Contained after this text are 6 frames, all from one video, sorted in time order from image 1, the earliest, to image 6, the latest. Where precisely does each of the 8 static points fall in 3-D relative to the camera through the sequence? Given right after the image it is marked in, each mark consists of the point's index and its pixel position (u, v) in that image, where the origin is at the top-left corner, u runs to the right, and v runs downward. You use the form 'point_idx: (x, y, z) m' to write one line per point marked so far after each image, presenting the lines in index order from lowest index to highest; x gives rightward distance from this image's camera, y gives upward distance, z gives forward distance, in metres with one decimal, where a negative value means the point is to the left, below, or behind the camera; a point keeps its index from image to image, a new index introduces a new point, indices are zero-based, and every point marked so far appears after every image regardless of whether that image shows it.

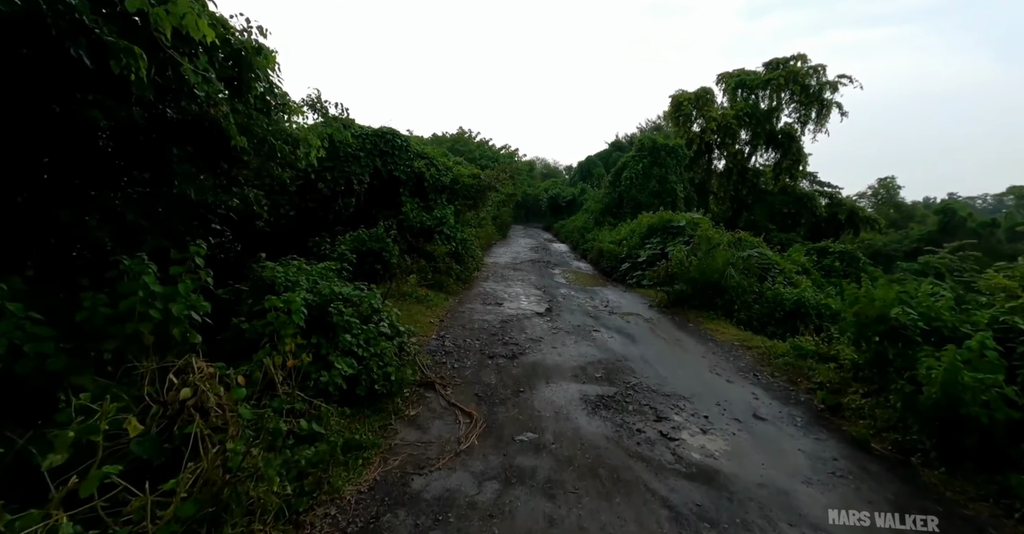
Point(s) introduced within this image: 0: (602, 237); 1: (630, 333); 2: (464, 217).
0: (+3.3, +1.1, +16.0) m
1: (+1.6, -0.9, +5.8) m
2: (-1.0, +1.1, +9.5) m
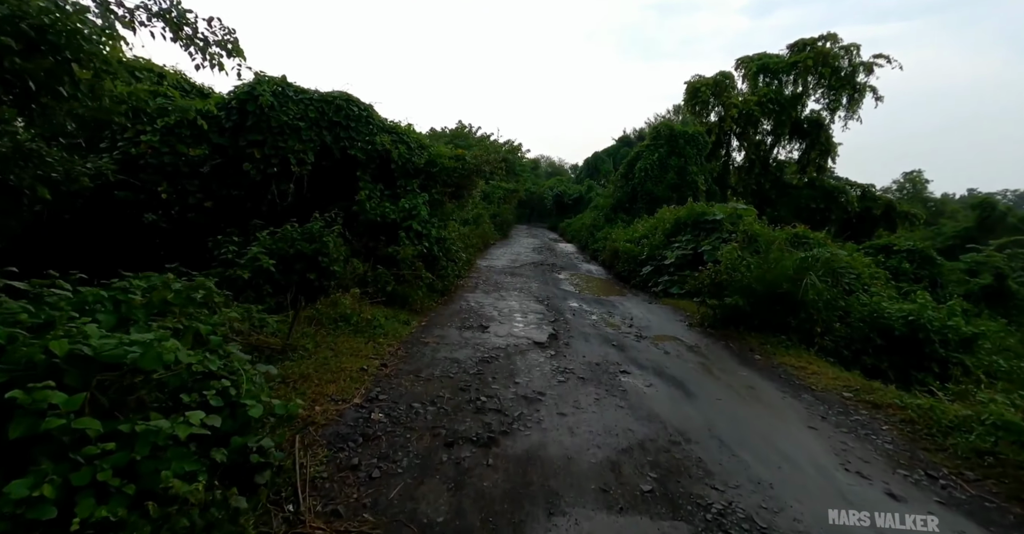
0: (+3.3, +1.0, +14.0) m
1: (+1.4, -1.0, +3.8) m
2: (-1.1, +1.0, +7.6) m
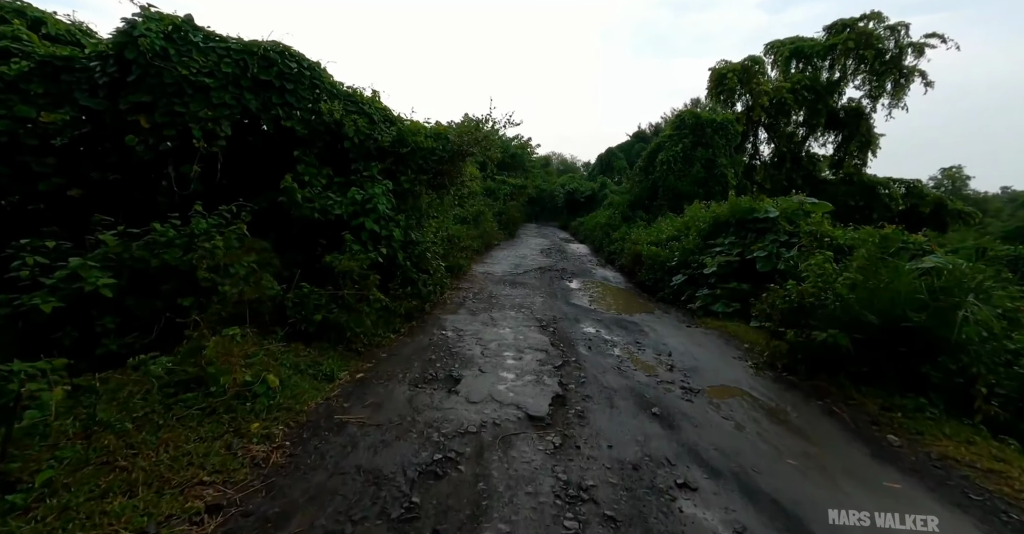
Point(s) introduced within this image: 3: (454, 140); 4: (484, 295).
0: (+3.4, +0.9, +12.2) m
1: (+1.3, -1.1, +2.1) m
2: (-1.1, +0.8, +5.9) m
3: (-0.8, +1.7, +5.8) m
4: (-0.5, -0.5, +6.8) m
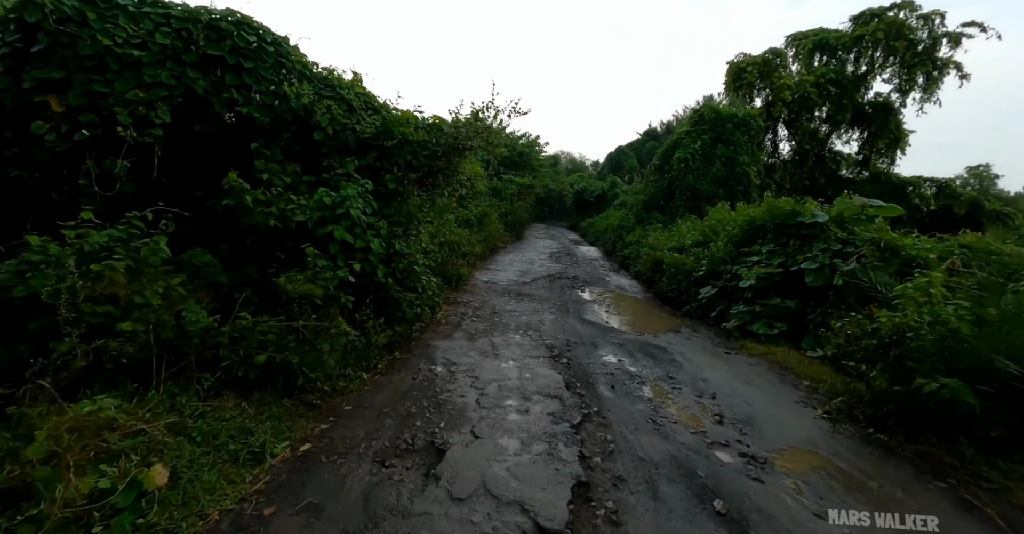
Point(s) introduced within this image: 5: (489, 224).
0: (+3.6, +0.7, +11.3) m
1: (+1.3, -1.3, +1.2) m
2: (-1.1, +0.7, +5.0) m
3: (-0.7, +1.5, +4.9) m
4: (-0.4, -0.6, +6.0) m
5: (-0.7, +1.3, +13.4) m
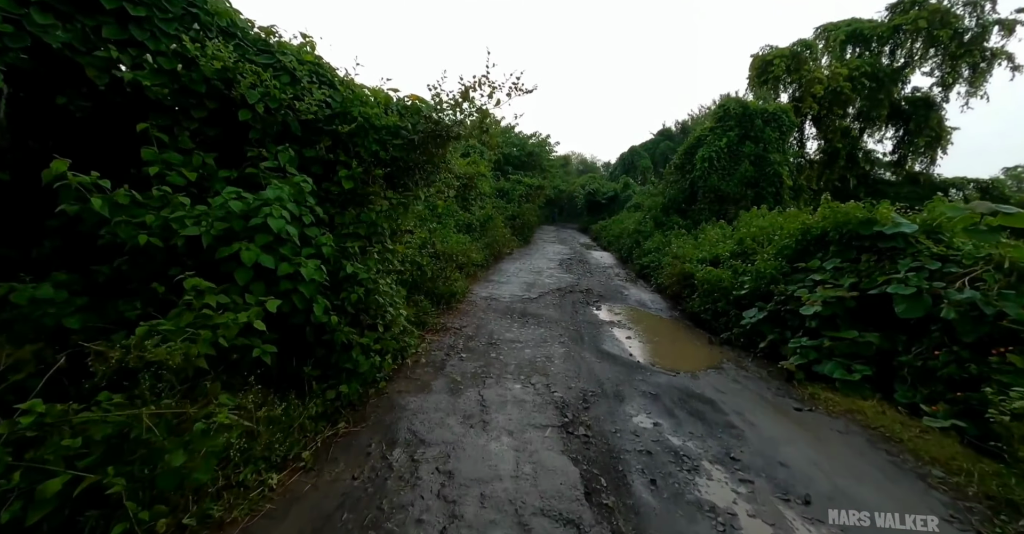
0: (+3.7, +0.4, +10.0) m
1: (+1.2, -1.5, -0.1) m
2: (-1.1, +0.5, +3.8) m
3: (-0.7, +1.3, +3.7) m
4: (-0.4, -0.8, +4.8) m
5: (-0.5, +1.1, +12.2) m
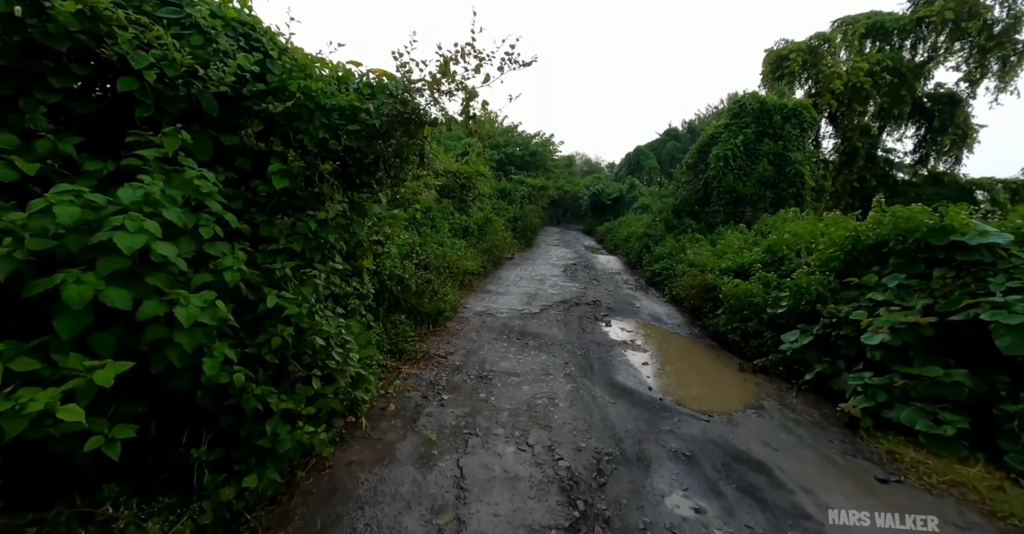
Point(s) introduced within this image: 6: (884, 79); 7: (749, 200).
0: (+3.7, +0.2, +9.1) m
1: (+1.1, -1.7, -1.0) m
2: (-1.1, +0.3, +3.0) m
3: (-0.7, +1.2, +2.9) m
4: (-0.4, -1.0, +3.9) m
5: (-0.5, +0.9, +11.3) m
6: (+14.4, +7.3, +16.9) m
7: (+6.8, +1.9, +12.4) m
